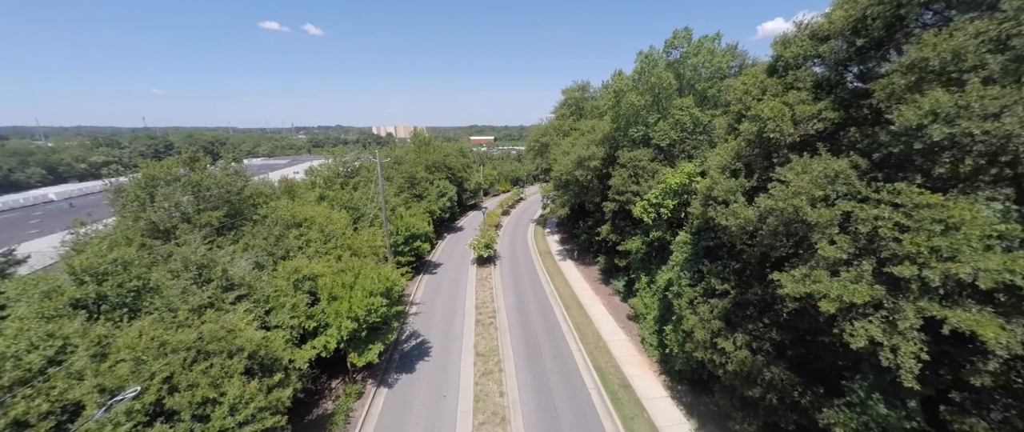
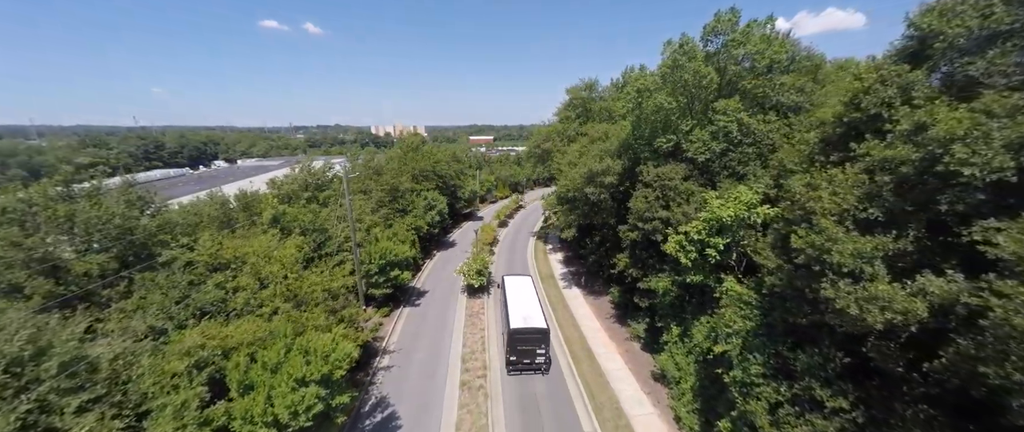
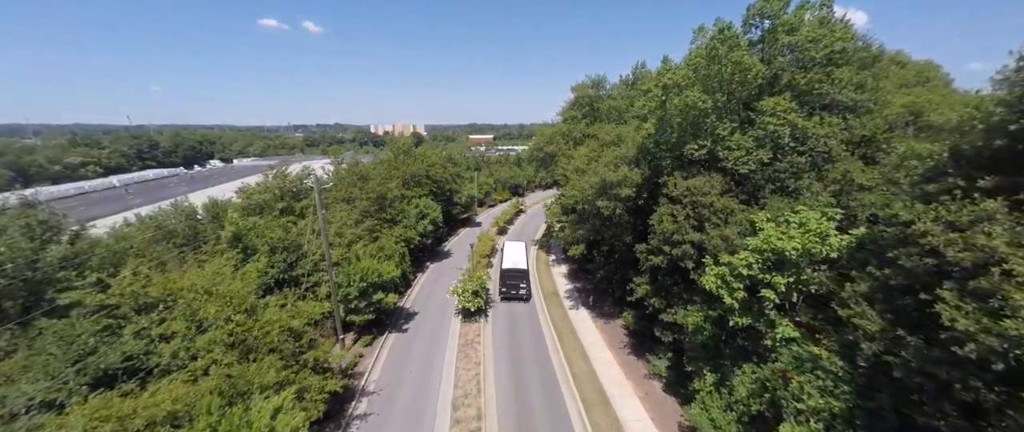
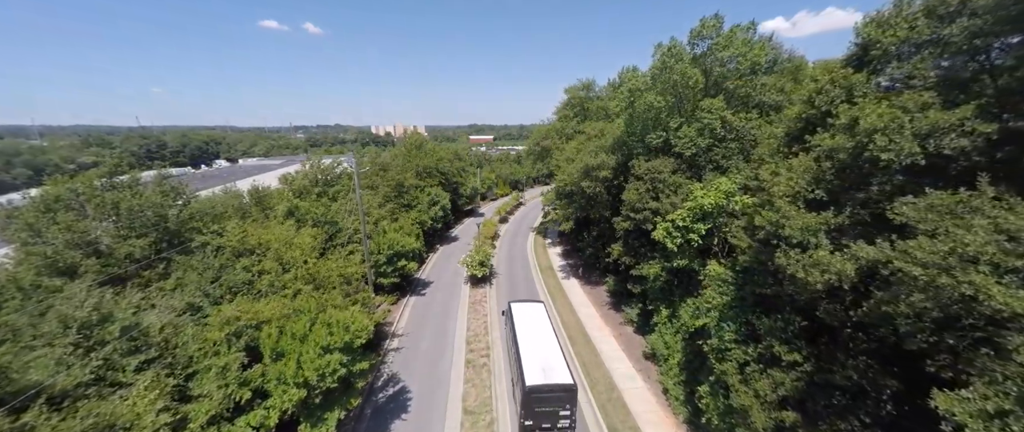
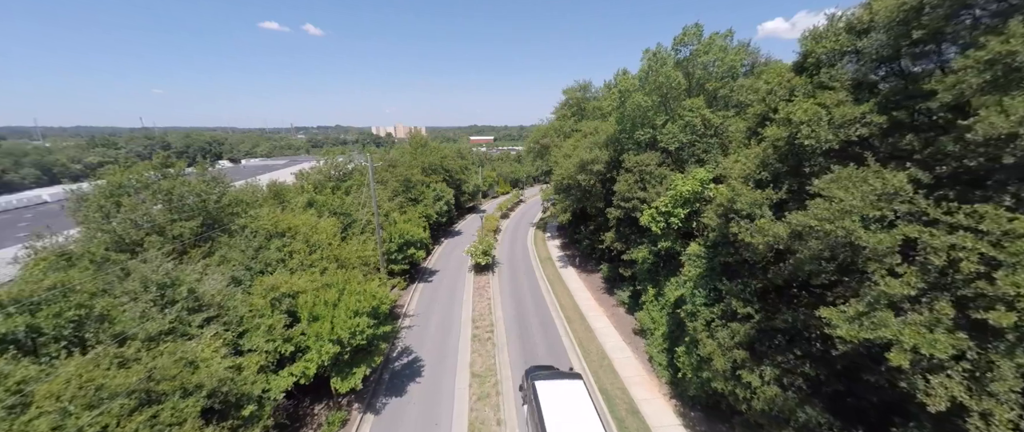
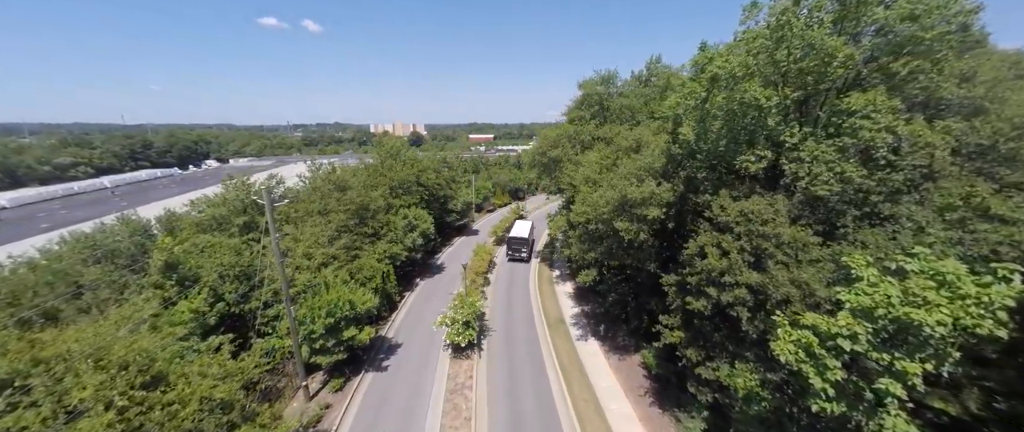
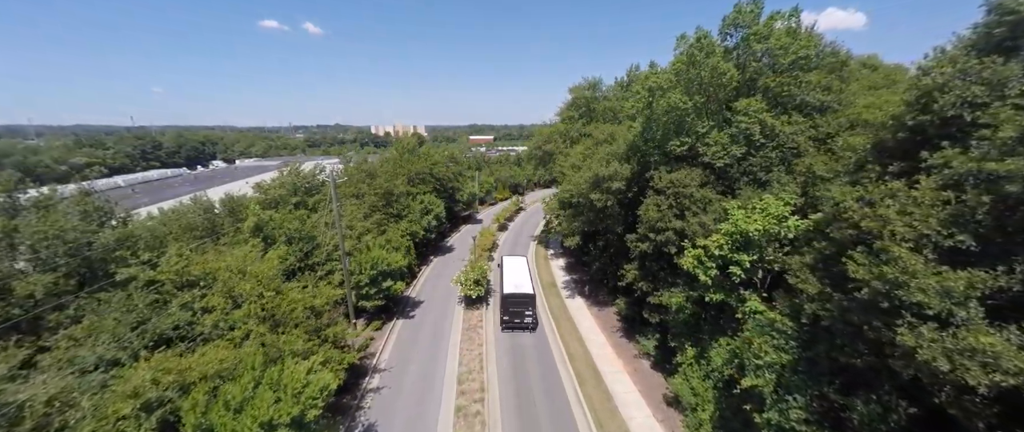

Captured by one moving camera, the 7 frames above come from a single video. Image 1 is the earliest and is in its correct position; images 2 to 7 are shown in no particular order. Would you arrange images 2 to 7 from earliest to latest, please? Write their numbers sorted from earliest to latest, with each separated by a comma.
5, 4, 2, 7, 3, 6
